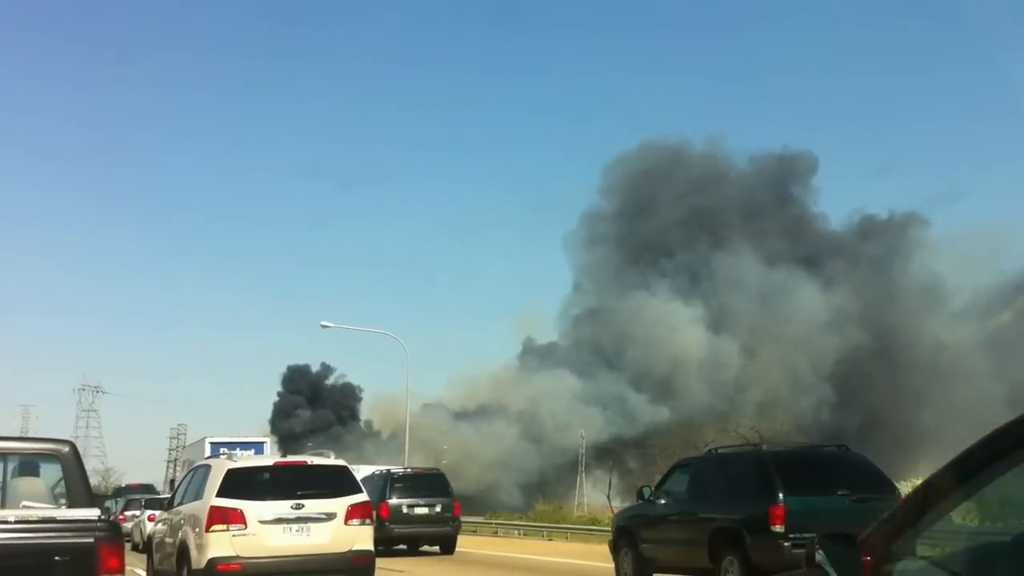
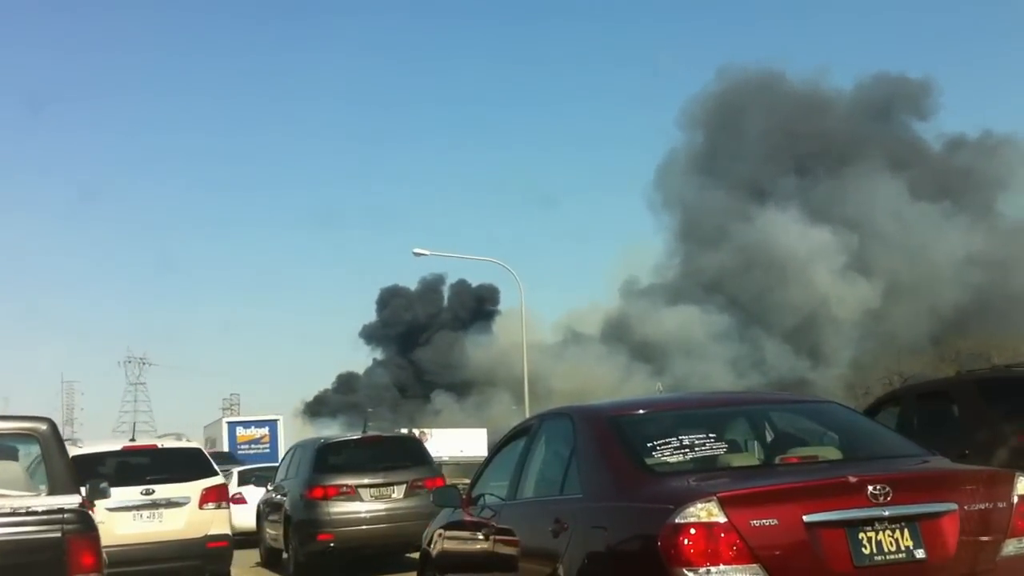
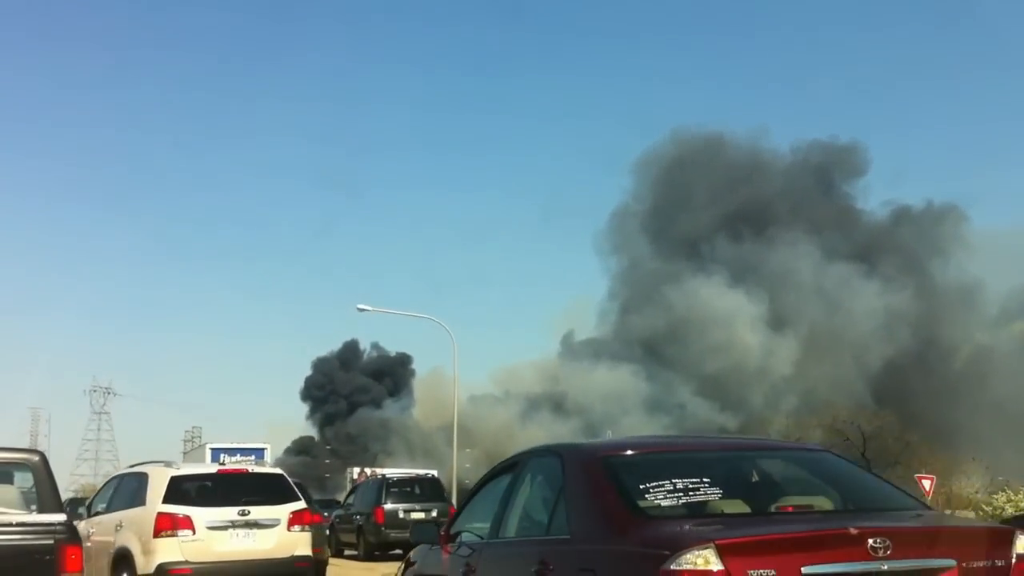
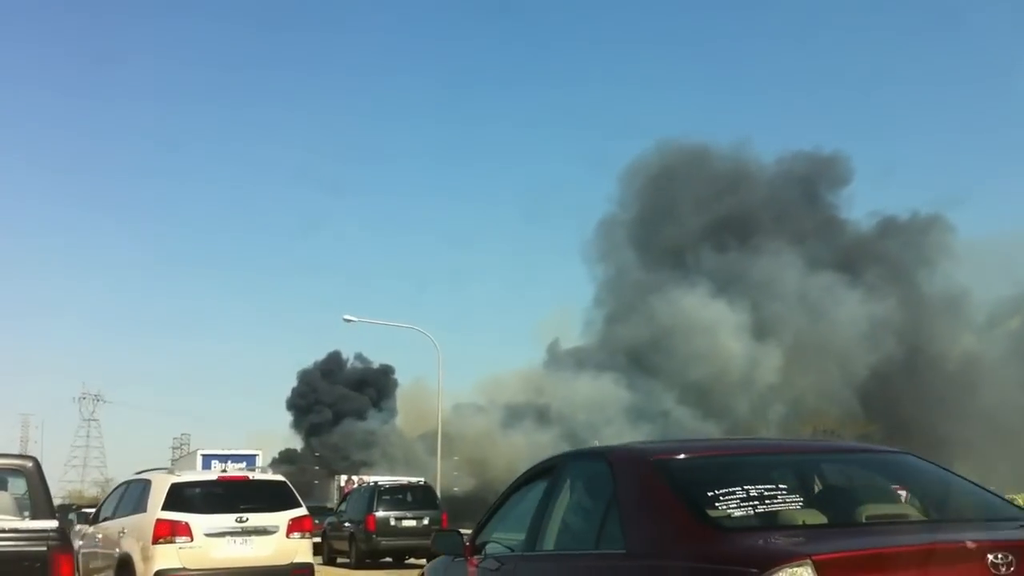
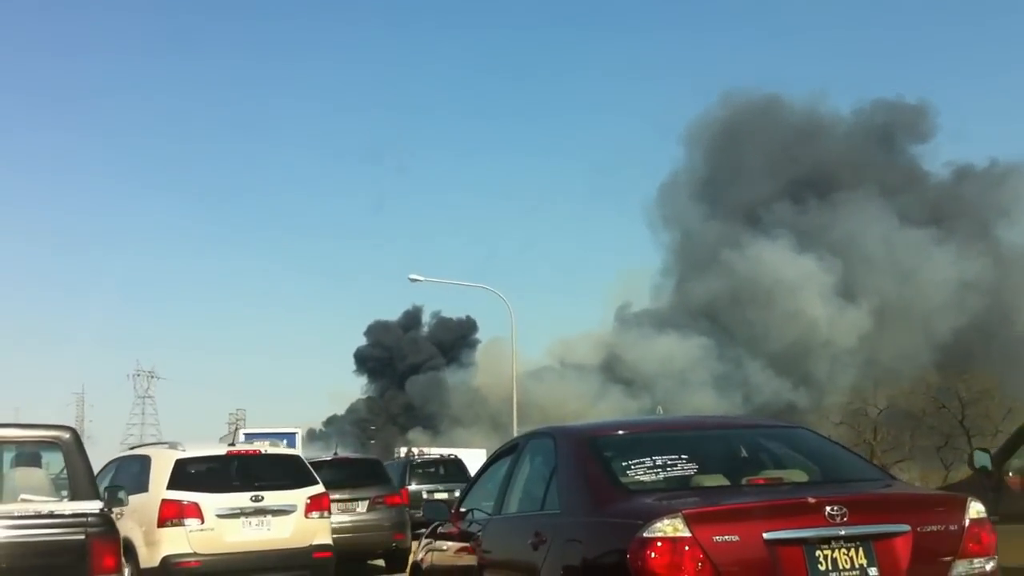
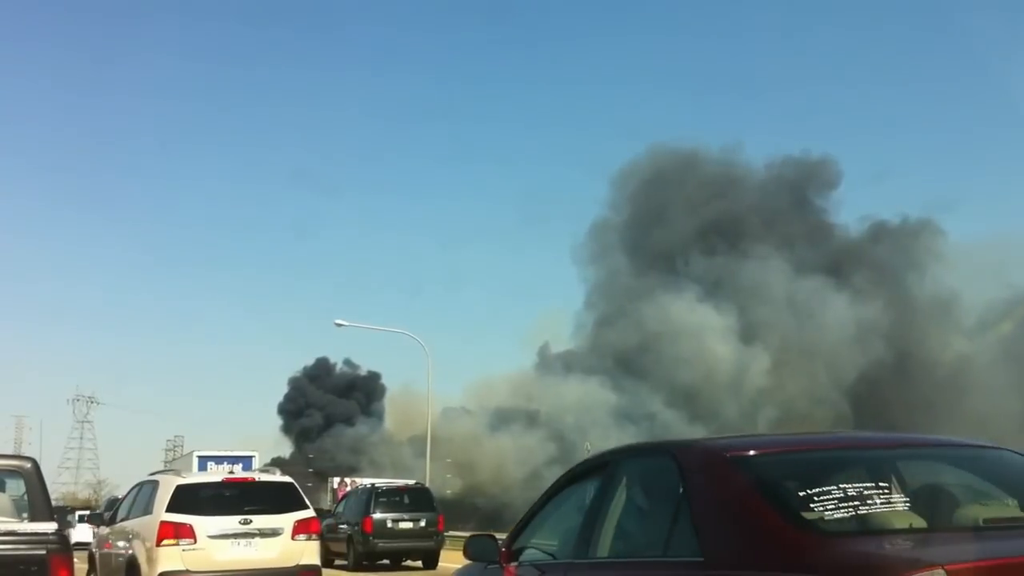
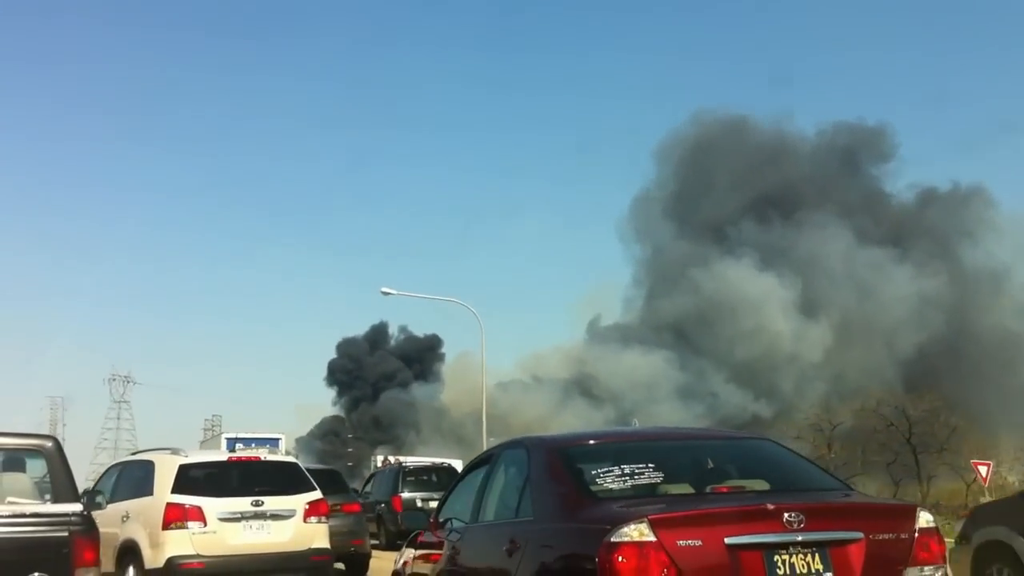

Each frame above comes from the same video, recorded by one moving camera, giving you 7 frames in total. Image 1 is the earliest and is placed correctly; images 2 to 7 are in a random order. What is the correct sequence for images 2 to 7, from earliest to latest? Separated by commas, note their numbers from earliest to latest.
6, 4, 3, 7, 5, 2
